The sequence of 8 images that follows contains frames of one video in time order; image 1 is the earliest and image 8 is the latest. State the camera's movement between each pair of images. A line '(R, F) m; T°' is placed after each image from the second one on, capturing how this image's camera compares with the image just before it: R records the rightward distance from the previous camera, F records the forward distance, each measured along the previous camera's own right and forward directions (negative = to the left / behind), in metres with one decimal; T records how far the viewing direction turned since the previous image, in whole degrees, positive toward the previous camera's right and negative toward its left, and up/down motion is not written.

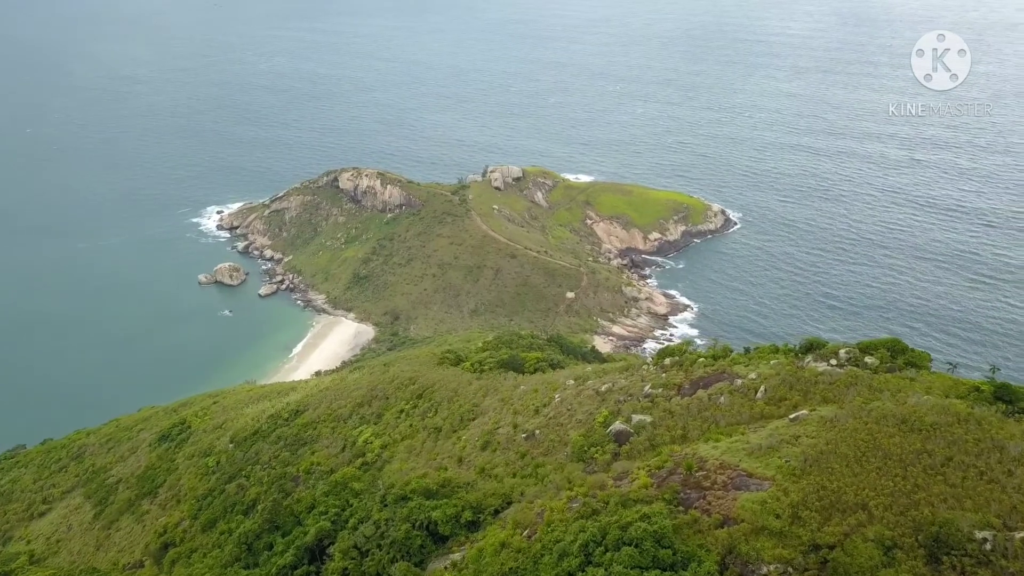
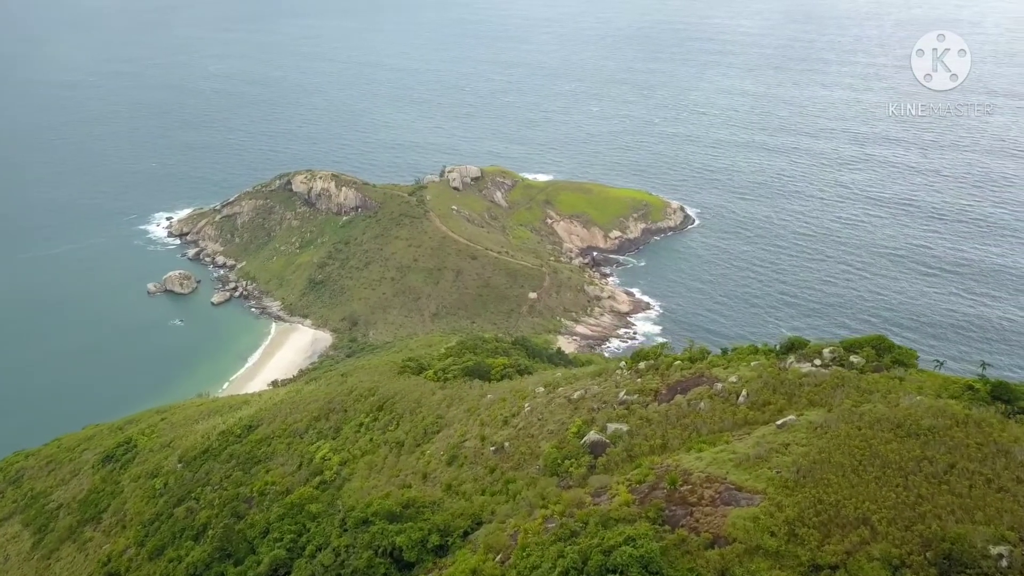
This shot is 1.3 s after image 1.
(-0.2, +2.3) m; +4°
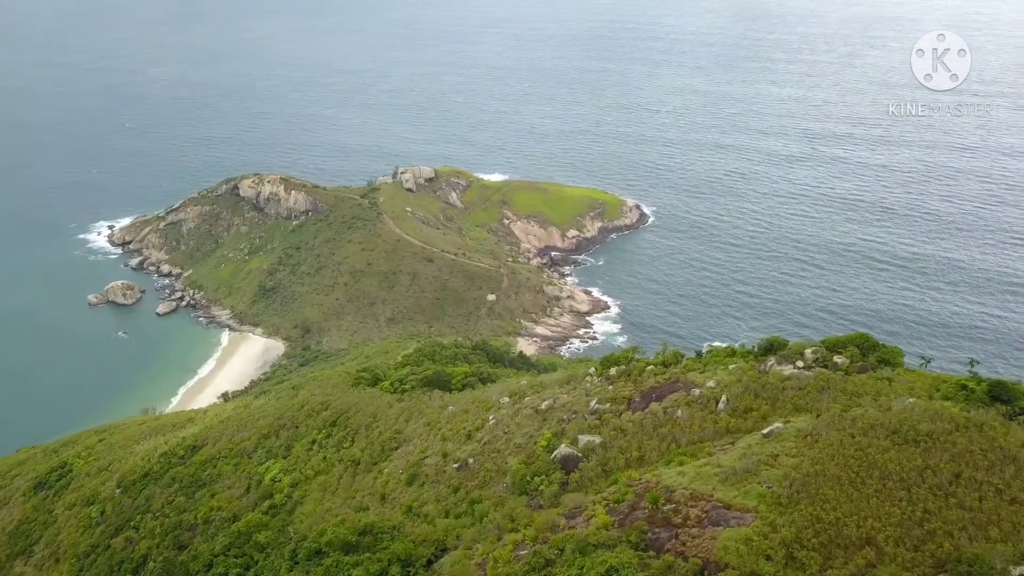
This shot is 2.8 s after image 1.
(-0.2, +2.4) m; +4°
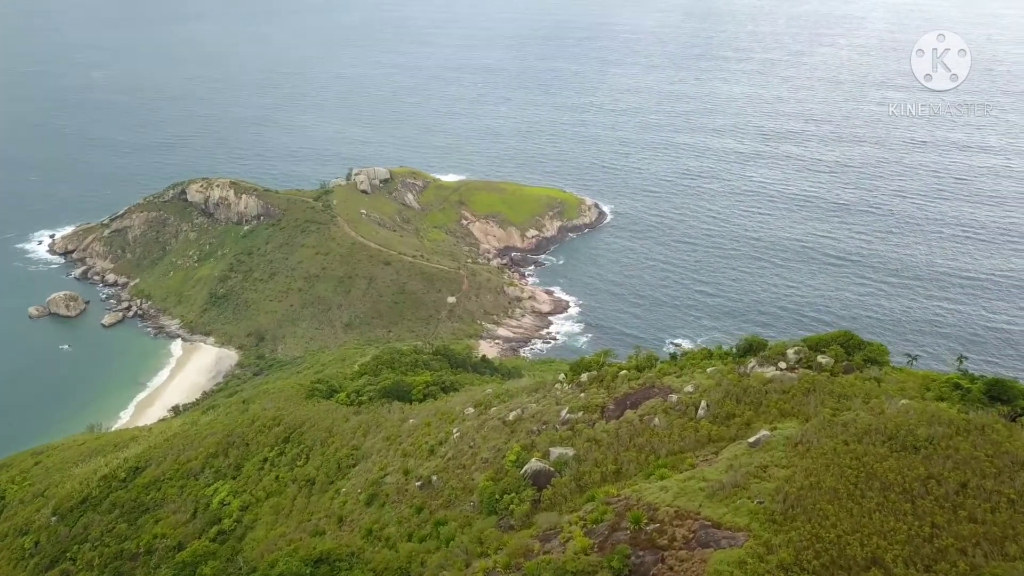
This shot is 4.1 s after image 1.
(-0.1, +2.1) m; +4°
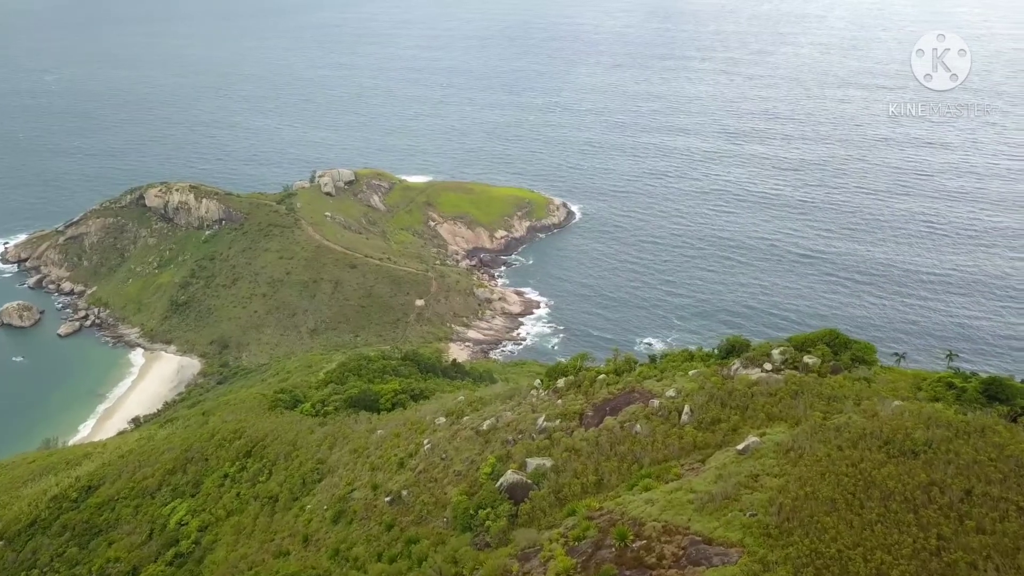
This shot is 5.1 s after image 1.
(-0.1, +1.5) m; +3°
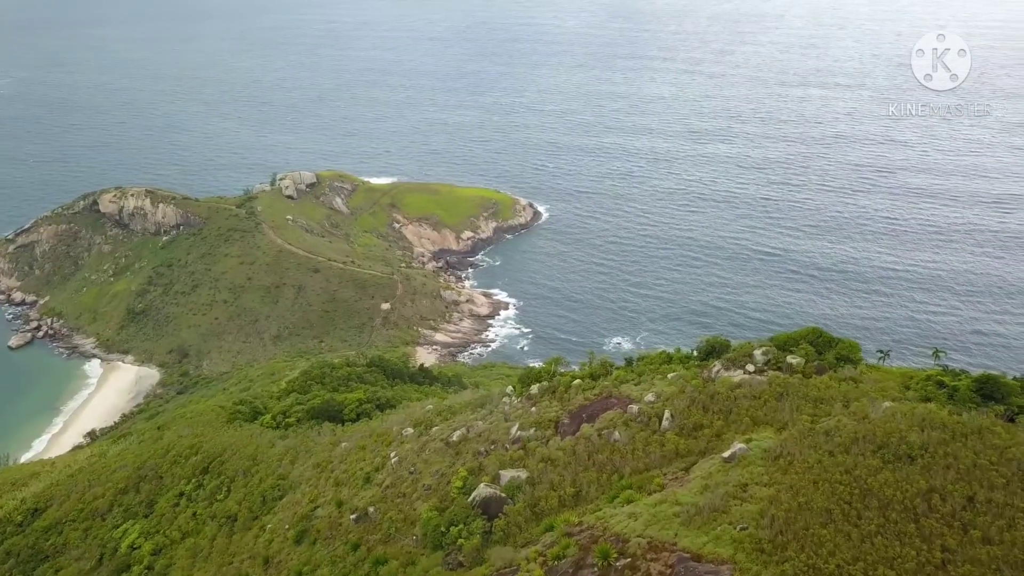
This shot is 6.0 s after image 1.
(-0.1, +1.5) m; +3°
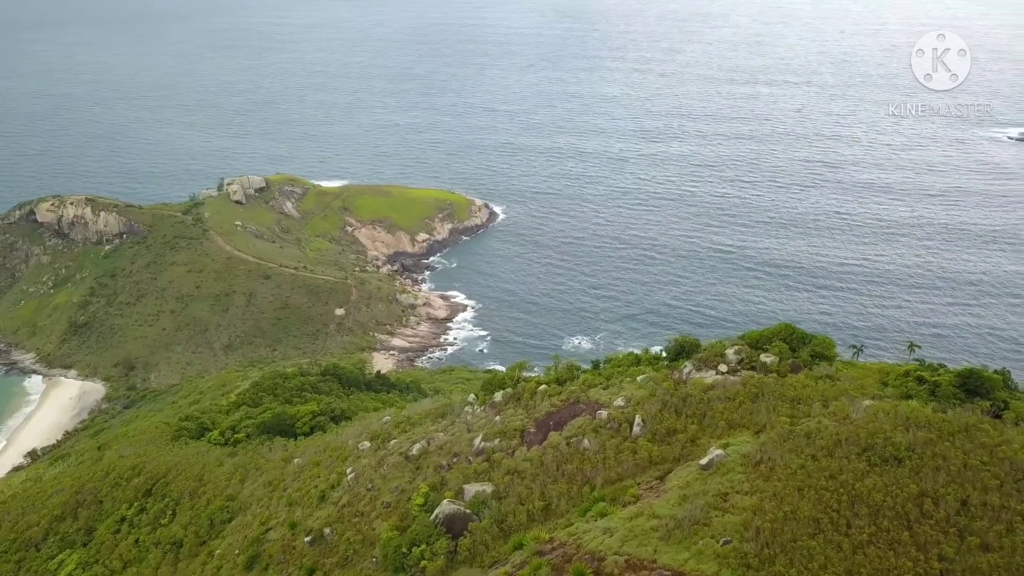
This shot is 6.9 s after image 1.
(0.0, +1.5) m; +4°
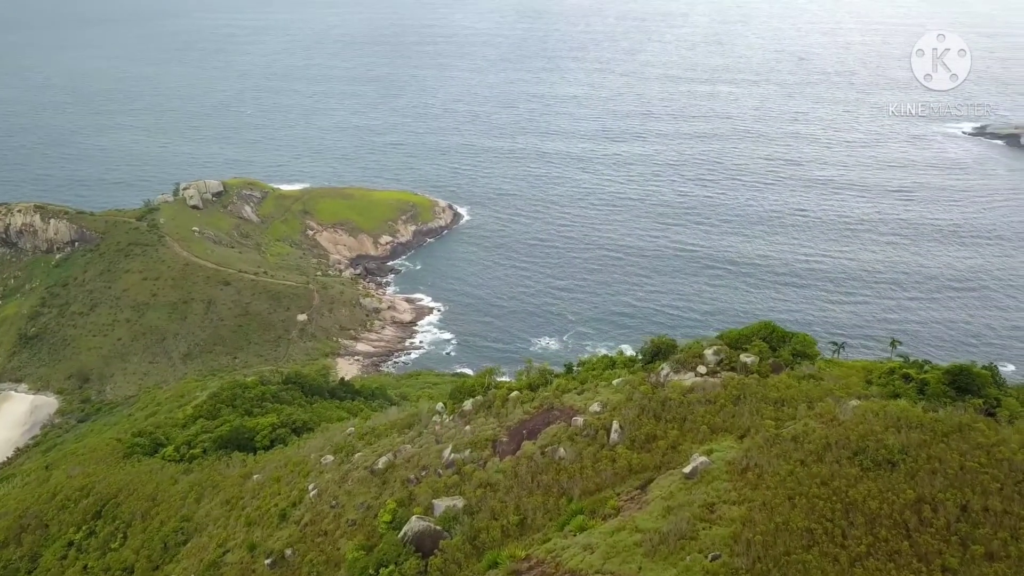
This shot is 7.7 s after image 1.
(0.0, +1.2) m; +3°
